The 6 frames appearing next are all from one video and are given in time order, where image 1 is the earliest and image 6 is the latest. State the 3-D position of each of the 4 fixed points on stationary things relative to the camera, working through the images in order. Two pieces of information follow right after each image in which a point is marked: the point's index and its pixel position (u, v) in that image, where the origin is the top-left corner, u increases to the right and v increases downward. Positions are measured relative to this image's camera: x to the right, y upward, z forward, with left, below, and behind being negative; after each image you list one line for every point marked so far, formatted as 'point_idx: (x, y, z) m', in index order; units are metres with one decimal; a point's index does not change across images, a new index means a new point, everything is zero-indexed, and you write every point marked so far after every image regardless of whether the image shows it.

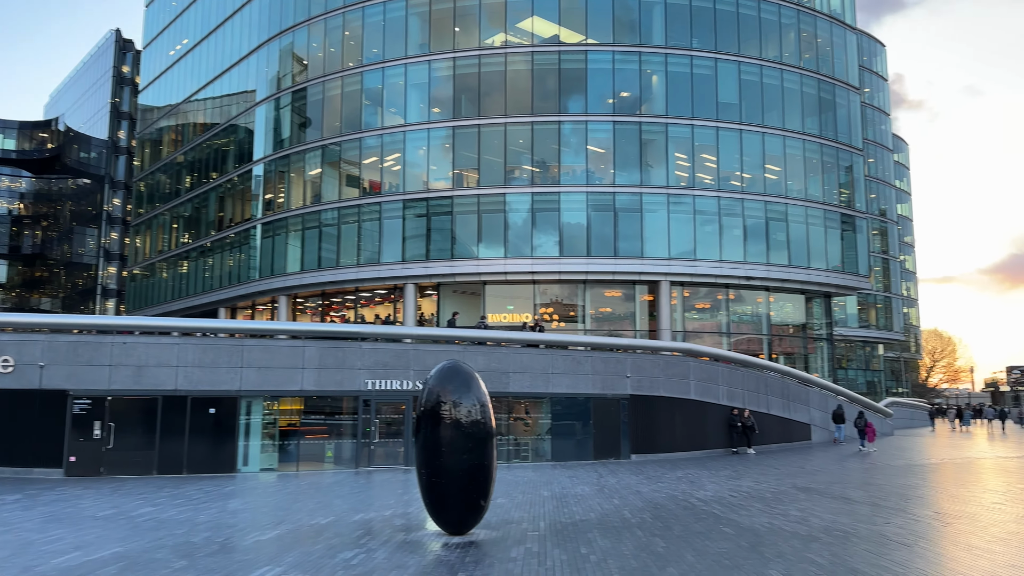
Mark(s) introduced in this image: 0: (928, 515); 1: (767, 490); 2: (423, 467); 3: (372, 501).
0: (+5.2, -2.8, +10.1) m
1: (+4.2, -3.4, +13.5) m
2: (-1.0, -2.0, +8.9) m
3: (-2.2, -3.3, +12.6) m
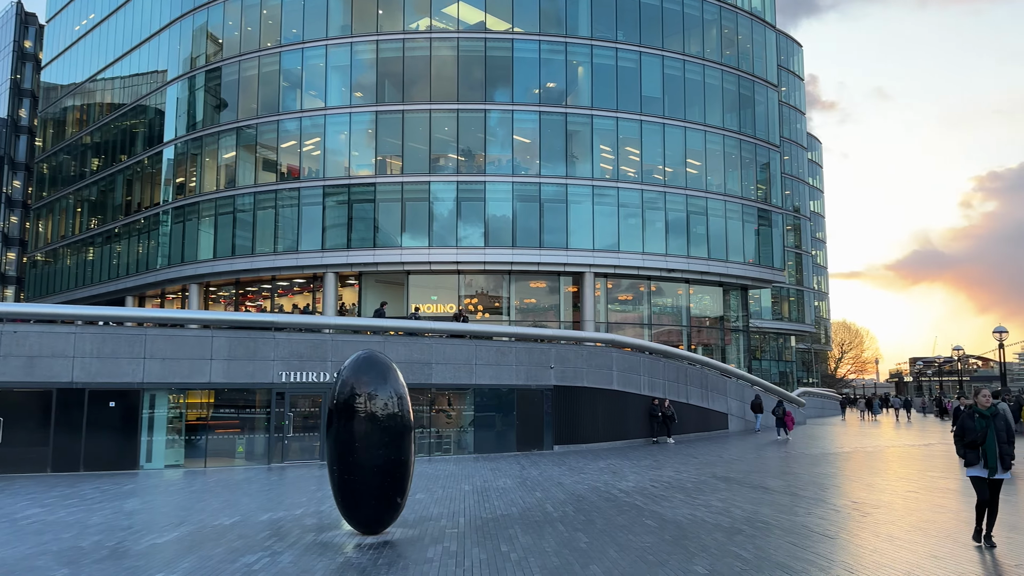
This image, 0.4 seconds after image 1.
0: (+4.2, -2.7, +10.2) m
1: (+2.9, -3.2, +13.5) m
2: (-1.8, -1.8, +8.4) m
3: (-3.4, -3.1, +12.0) m
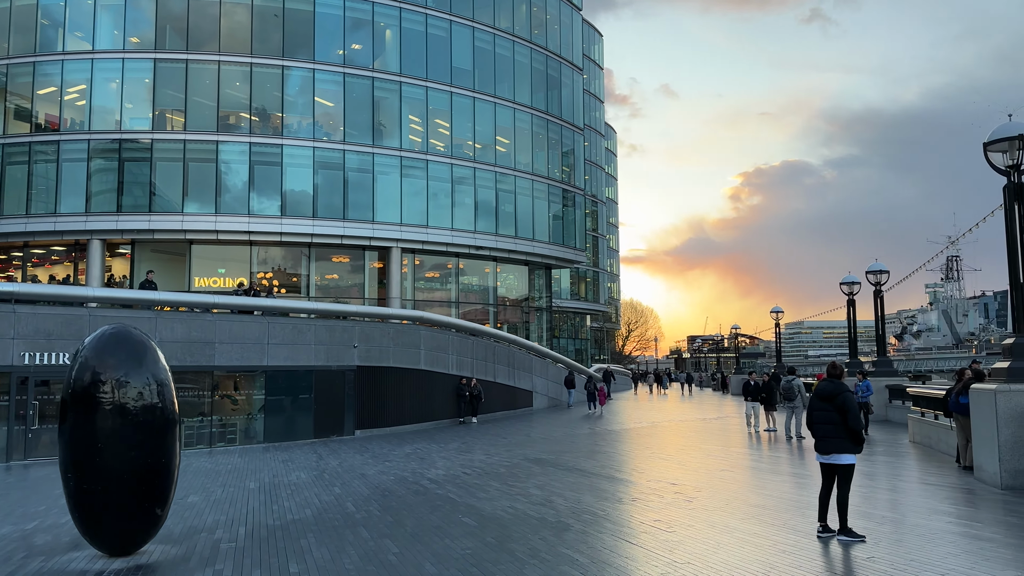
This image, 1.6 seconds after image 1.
0: (+1.8, -2.4, +9.7) m
1: (-0.2, -2.8, +12.6) m
2: (-3.6, -1.5, +6.6) m
3: (-5.9, -2.6, +9.7) m
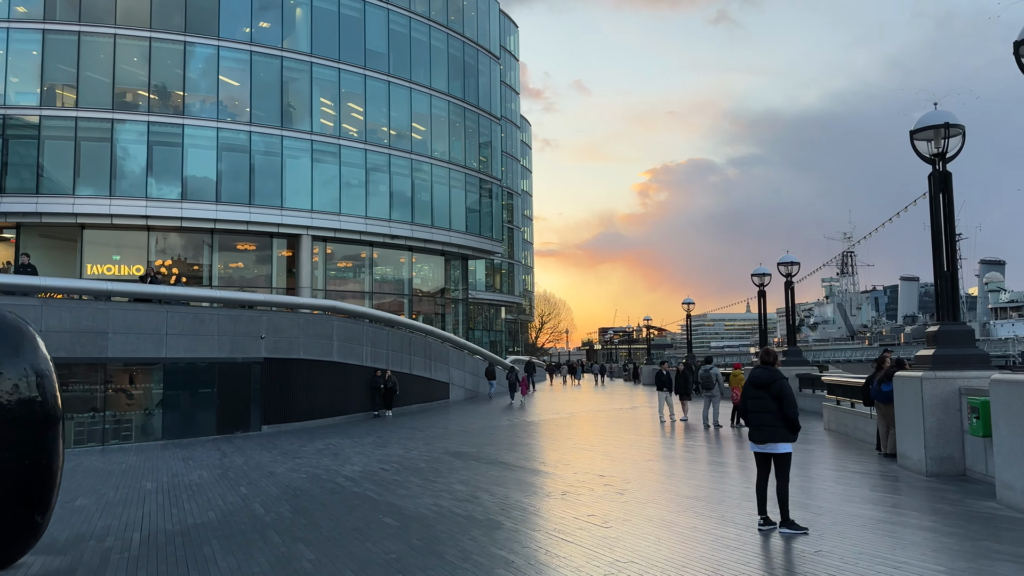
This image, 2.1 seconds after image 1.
0: (+0.9, -2.2, +9.4) m
1: (-1.4, -2.6, +12.1) m
2: (-4.1, -1.3, +5.7) m
3: (-6.8, -2.4, +8.5) m
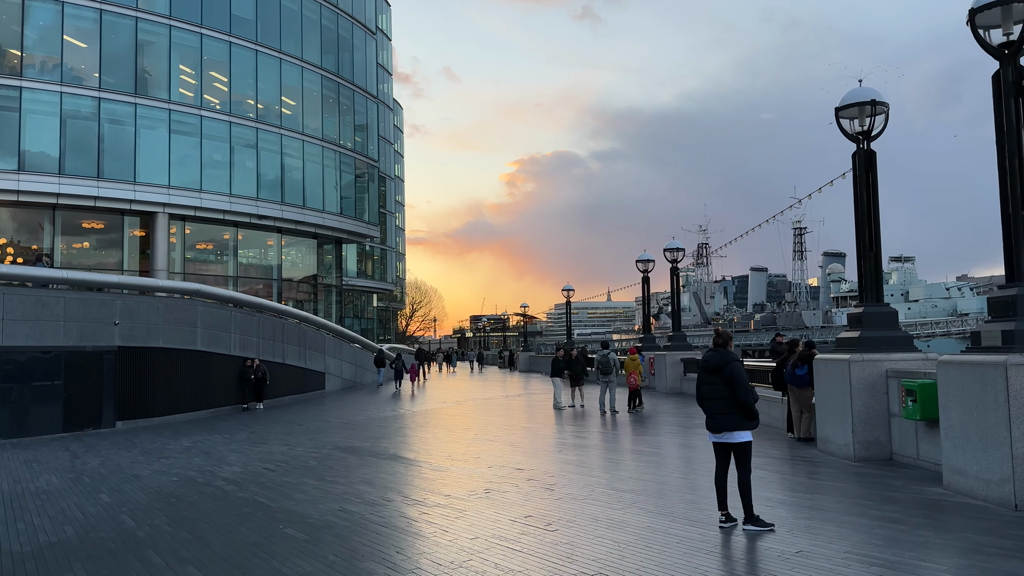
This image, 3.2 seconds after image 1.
0: (0.0, -2.0, +8.7) m
1: (-2.8, -2.3, +11.0) m
2: (-4.4, -1.1, +4.2) m
3: (-7.5, -2.2, +6.6) m
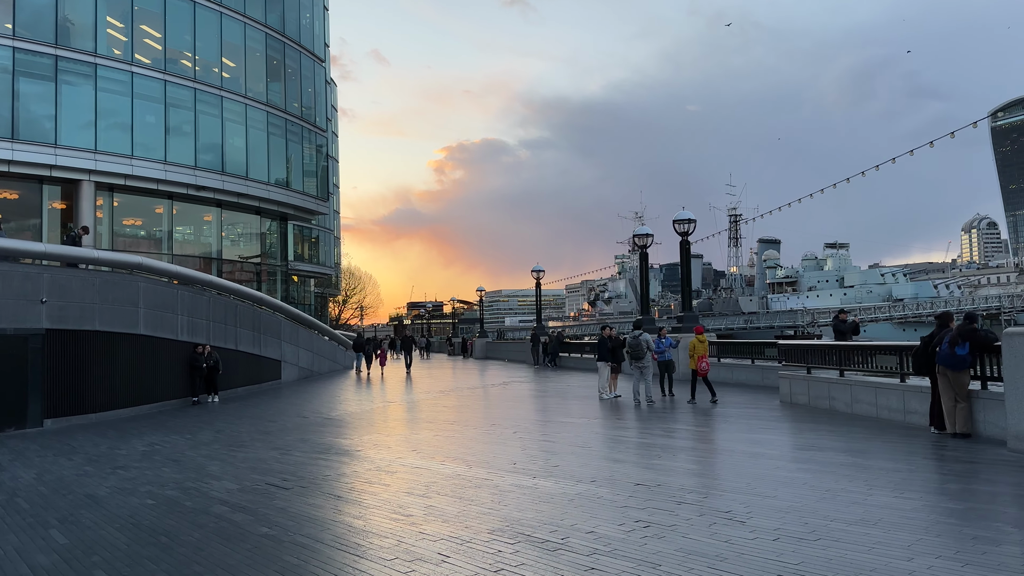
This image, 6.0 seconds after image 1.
0: (+0.9, -1.6, +6.5) m
1: (-2.1, -1.9, +8.5) m
2: (-3.1, -0.8, +1.6) m
3: (-6.4, -1.8, +3.7) m
